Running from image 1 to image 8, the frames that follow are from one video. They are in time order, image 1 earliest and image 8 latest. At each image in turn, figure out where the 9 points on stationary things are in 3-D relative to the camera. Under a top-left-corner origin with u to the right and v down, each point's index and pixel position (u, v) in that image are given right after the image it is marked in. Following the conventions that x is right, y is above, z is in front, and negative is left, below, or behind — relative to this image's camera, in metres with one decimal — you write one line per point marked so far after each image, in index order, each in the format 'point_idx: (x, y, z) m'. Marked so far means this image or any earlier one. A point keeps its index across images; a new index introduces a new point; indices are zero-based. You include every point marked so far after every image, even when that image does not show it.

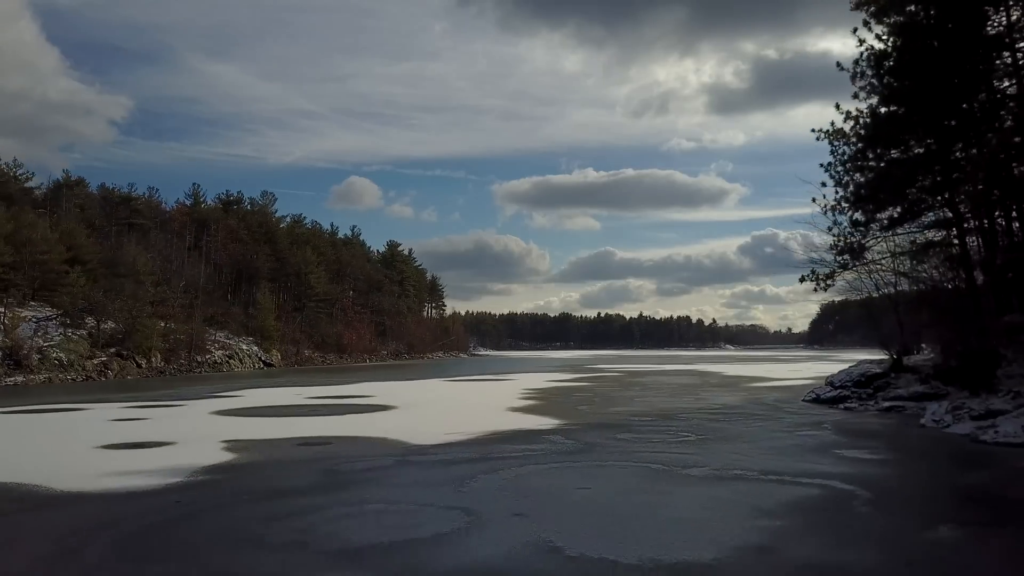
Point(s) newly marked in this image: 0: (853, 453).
0: (+4.3, -2.1, +11.3) m
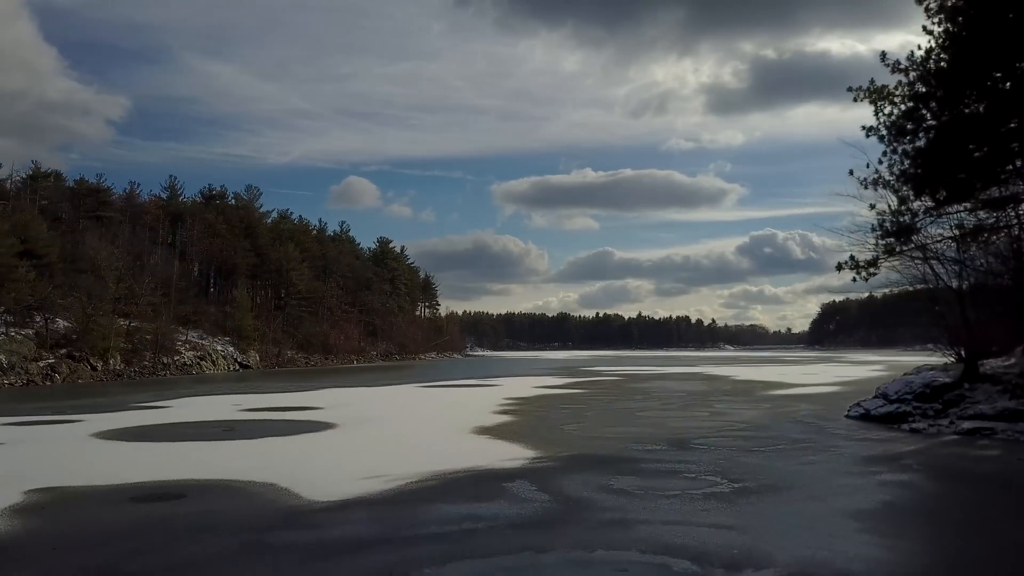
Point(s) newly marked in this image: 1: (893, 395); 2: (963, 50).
0: (+3.8, -1.9, +7.3) m
1: (+6.5, -1.8, +15.3) m
2: (+9.0, +4.7, +17.7) m
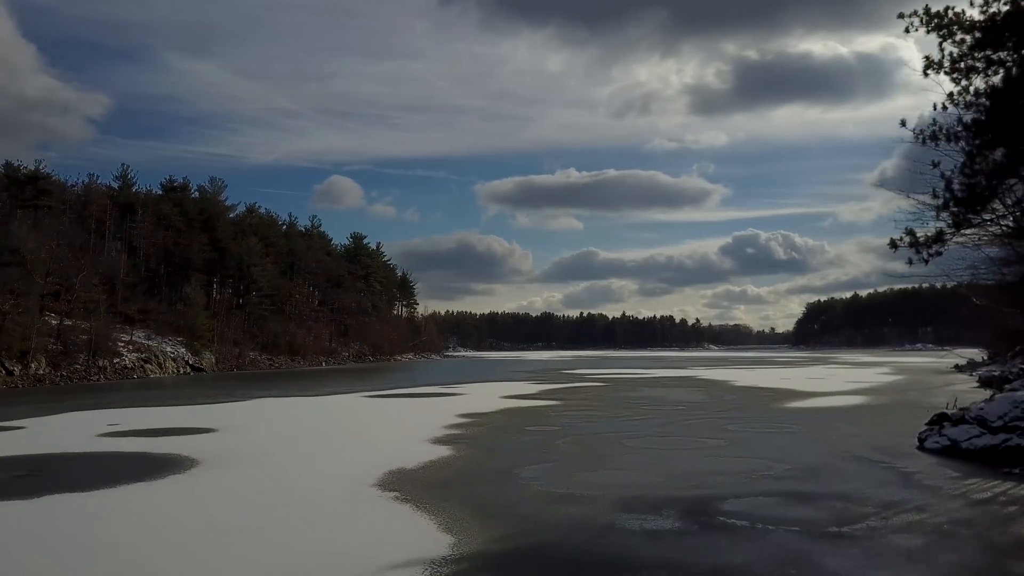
0: (+3.2, -1.6, +2.7) m
1: (+5.8, -1.6, +10.7) m
2: (+8.2, +5.0, +13.1) m
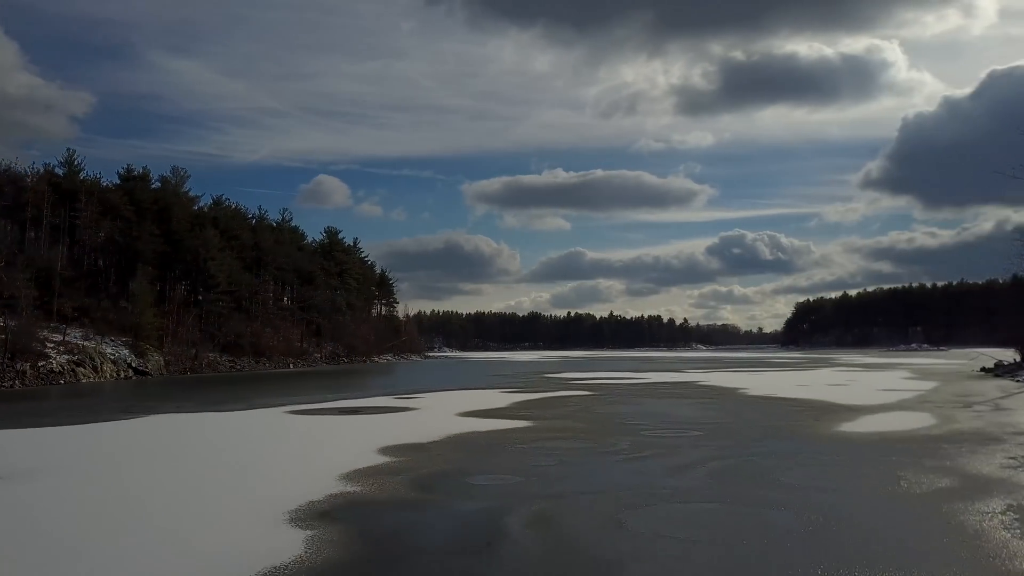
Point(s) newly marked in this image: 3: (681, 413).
0: (+2.7, -1.3, -2.7) m
1: (+5.1, -1.3, +5.4) m
2: (+7.5, +5.3, +7.9) m
3: (+3.6, -2.7, +19.2) m
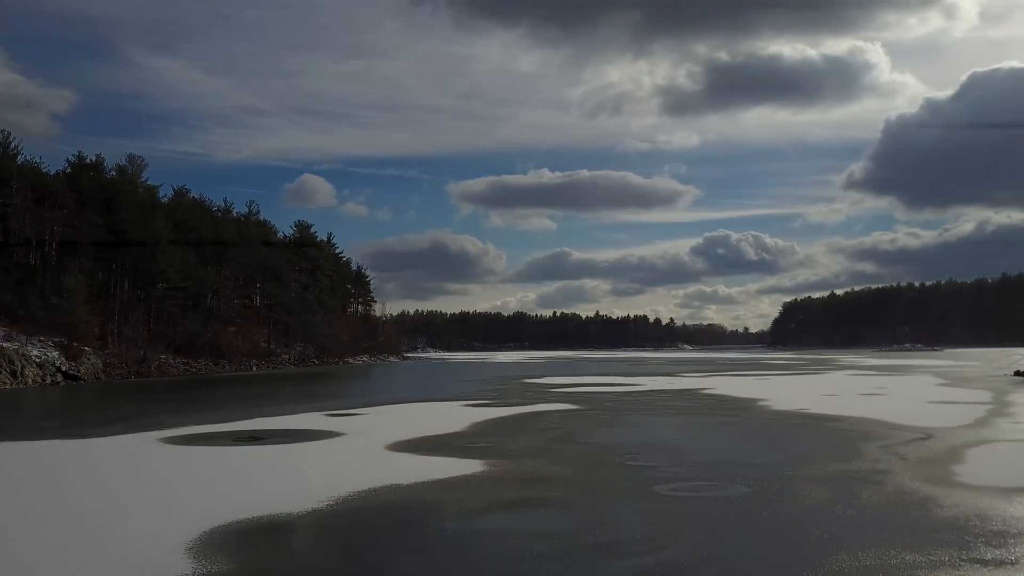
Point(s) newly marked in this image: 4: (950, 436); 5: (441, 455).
0: (+2.3, -1.1, -8.0) m
1: (+4.6, -1.0, +0.1) m
2: (+7.0, +5.6, +2.6) m
3: (+2.9, -2.4, +13.8) m
4: (+7.1, -2.4, +14.3) m
5: (-1.1, -2.6, +13.8) m
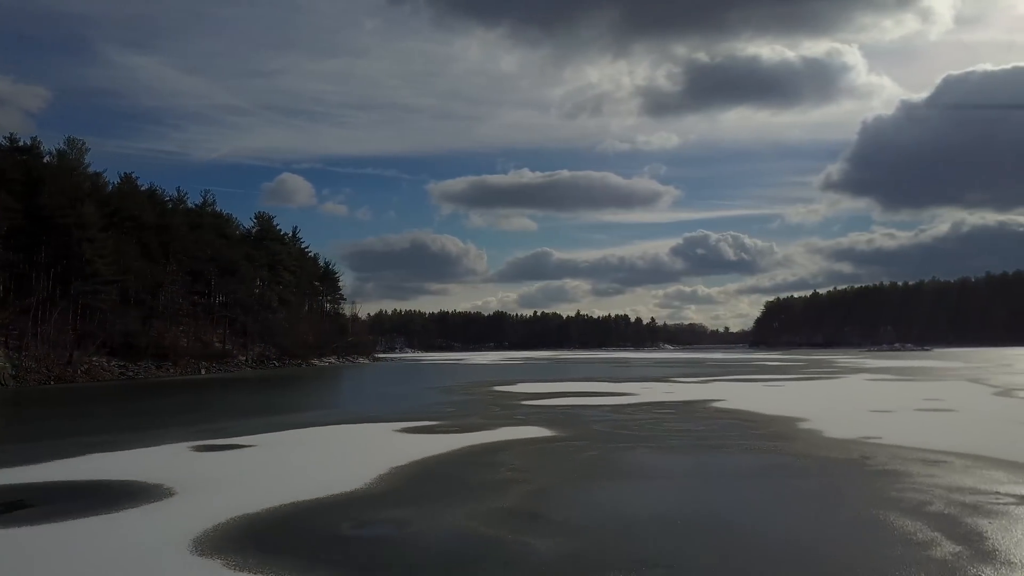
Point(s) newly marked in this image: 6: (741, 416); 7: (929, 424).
0: (+2.1, -0.7, -14.1) m
1: (+4.2, -0.7, -5.9) m
2: (+6.5, +5.9, -3.4) m
3: (+2.2, -2.1, +7.7) m
4: (+6.4, -2.0, +8.3) m
5: (-1.8, -2.2, +7.6) m
6: (+5.0, -2.8, +19.6) m
7: (+8.7, -2.8, +18.3) m
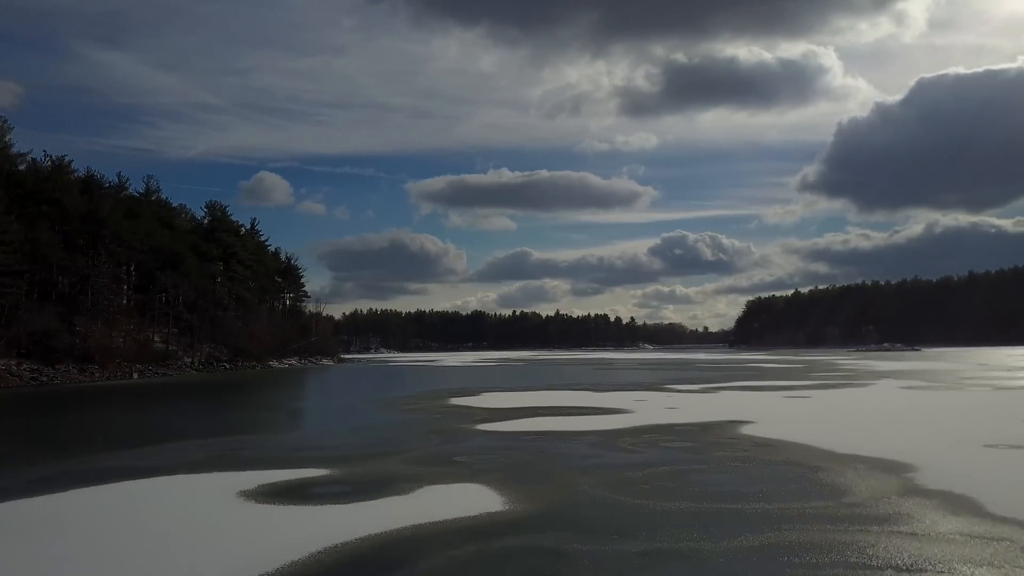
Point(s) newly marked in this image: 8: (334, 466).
0: (+2.0, -0.3, -21.0) m
1: (+3.9, -0.3, -12.7) m
2: (+6.2, +6.3, -10.2) m
3: (+1.6, -1.7, +0.9) m
4: (+5.7, -1.7, +1.5) m
5: (-2.4, -1.9, +0.7) m
6: (+4.1, -2.4, +12.8) m
7: (+7.8, -2.4, +11.6) m
8: (-2.7, -2.6, +13.4) m
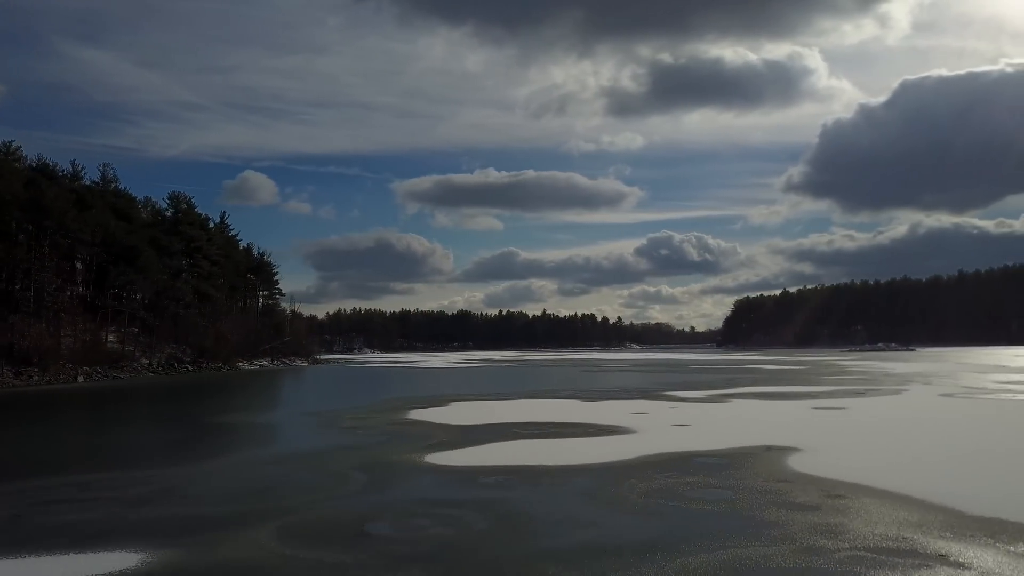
0: (+2.0, 0.0, -25.8) m
1: (+3.8, 0.0, -17.5) m
2: (+6.0, +6.6, -14.9) m
3: (+1.3, -1.4, -4.0) m
4: (+5.4, -1.4, -3.3) m
5: (-2.7, -1.6, -4.2) m
6: (+3.6, -2.1, +8.0) m
7: (+7.3, -2.1, +6.9) m
8: (-3.2, -2.3, +8.5) m
